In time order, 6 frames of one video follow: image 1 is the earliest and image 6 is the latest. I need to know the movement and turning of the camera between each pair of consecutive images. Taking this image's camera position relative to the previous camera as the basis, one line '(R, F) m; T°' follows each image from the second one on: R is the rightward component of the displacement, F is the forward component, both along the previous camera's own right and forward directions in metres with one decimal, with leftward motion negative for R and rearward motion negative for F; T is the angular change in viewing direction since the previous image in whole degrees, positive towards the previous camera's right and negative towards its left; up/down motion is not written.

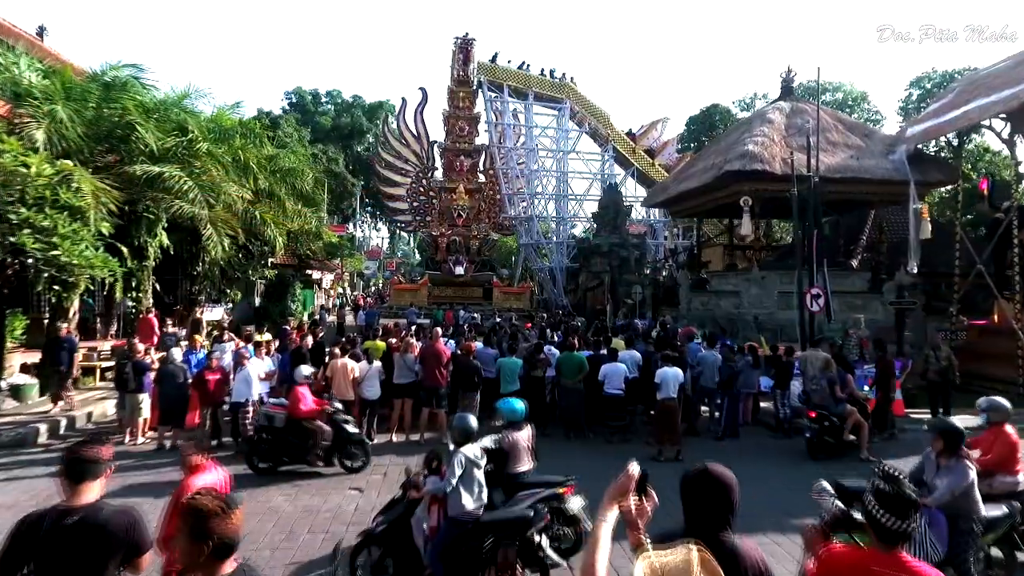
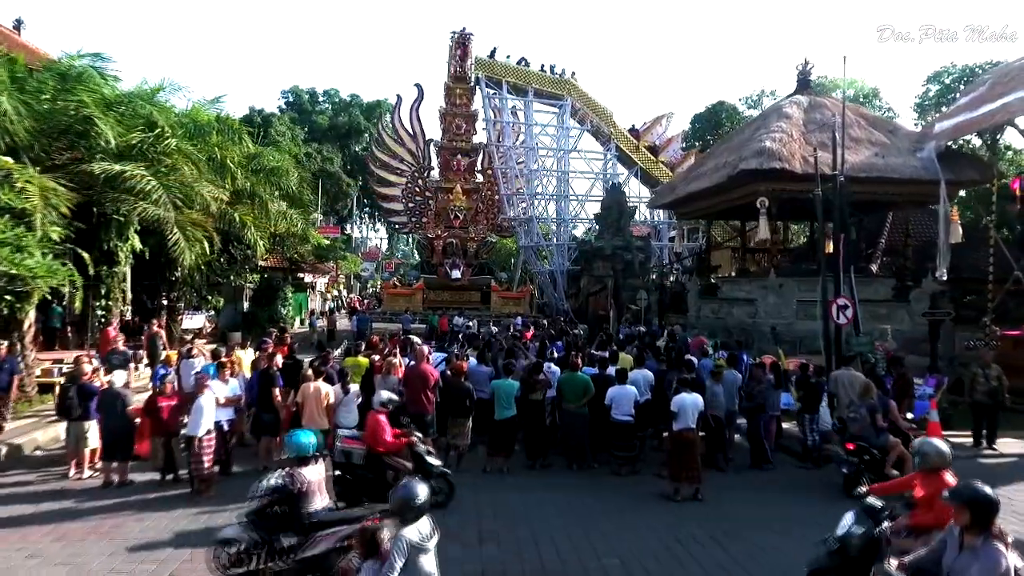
(+0.1, +0.9) m; 0°
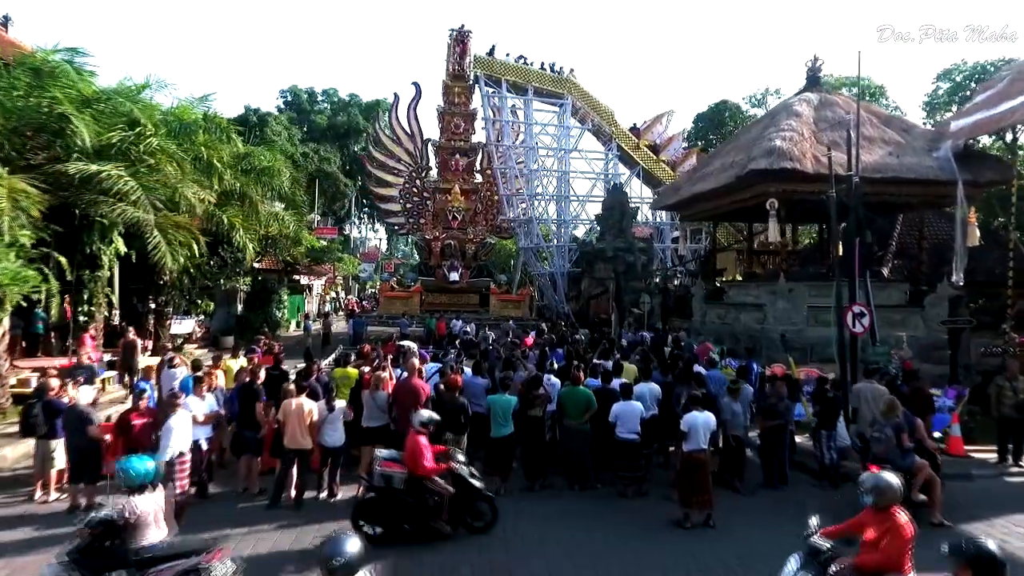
(0.0, +0.5) m; 0°
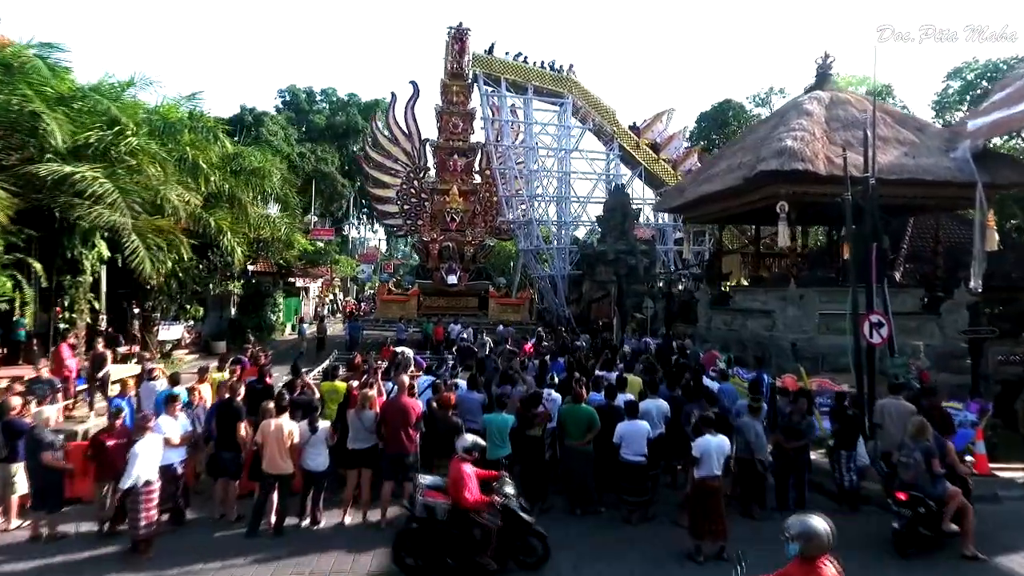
(0.0, +0.5) m; 0°
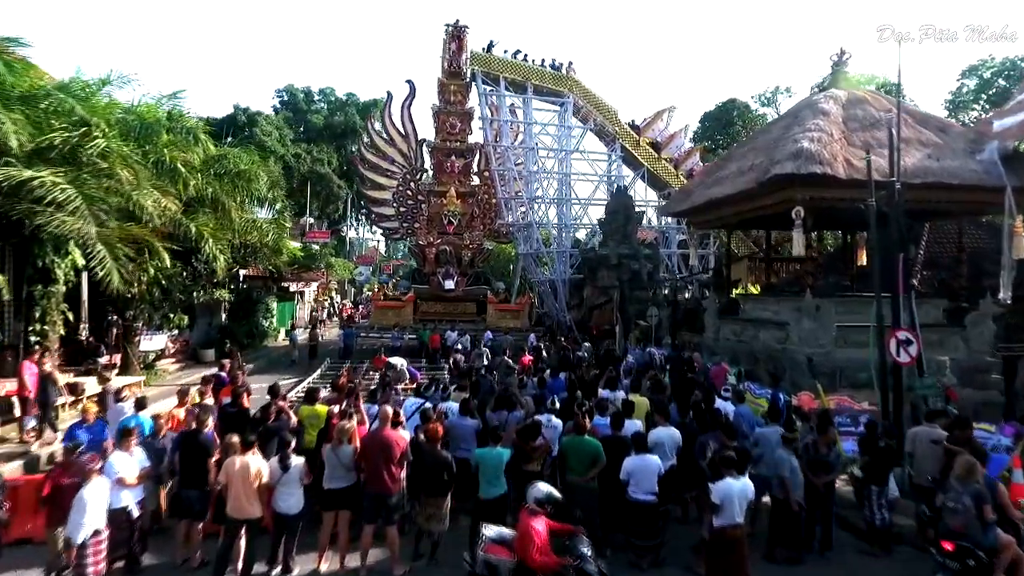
(0.0, +0.6) m; 0°
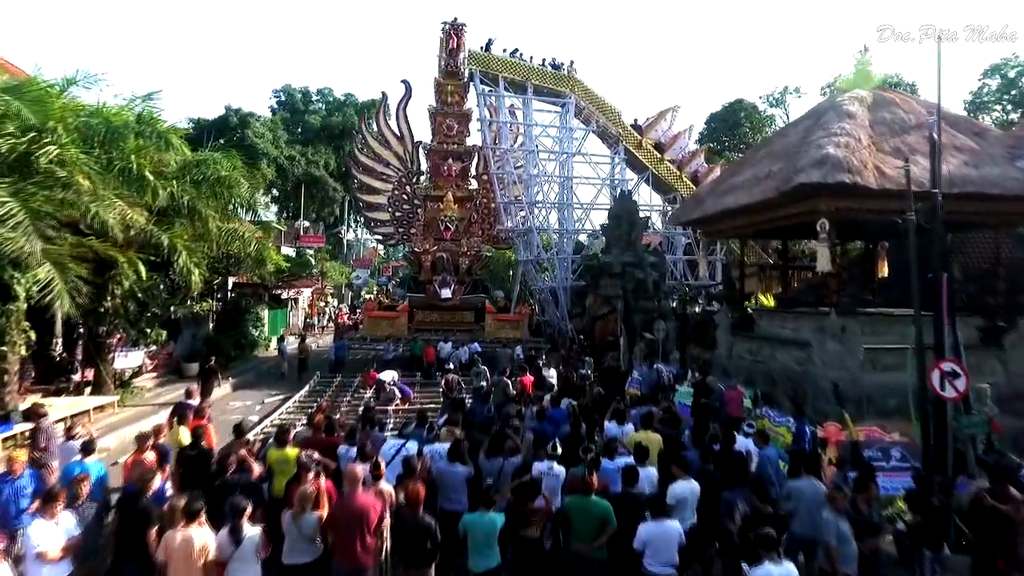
(0.0, +0.8) m; 0°
